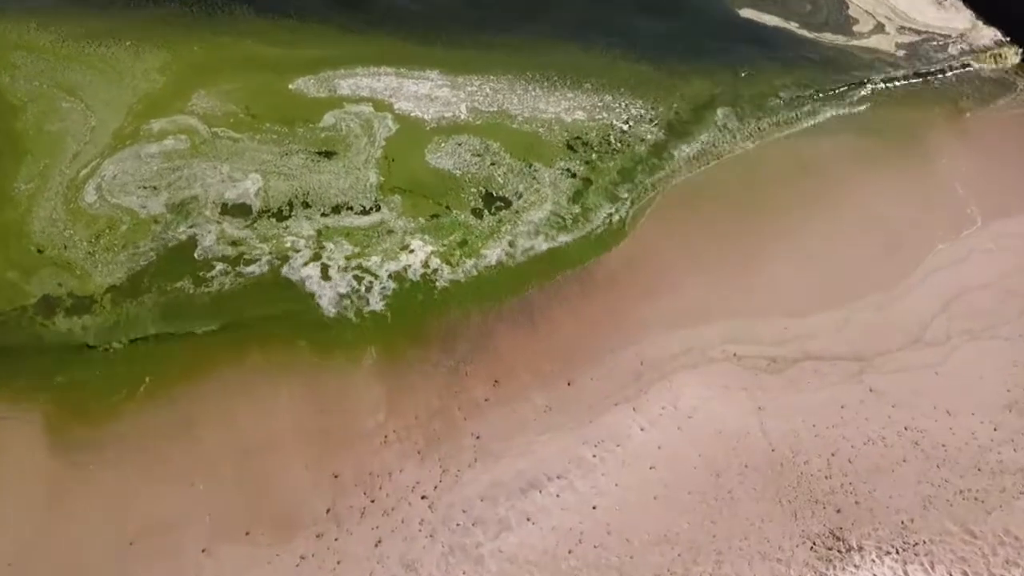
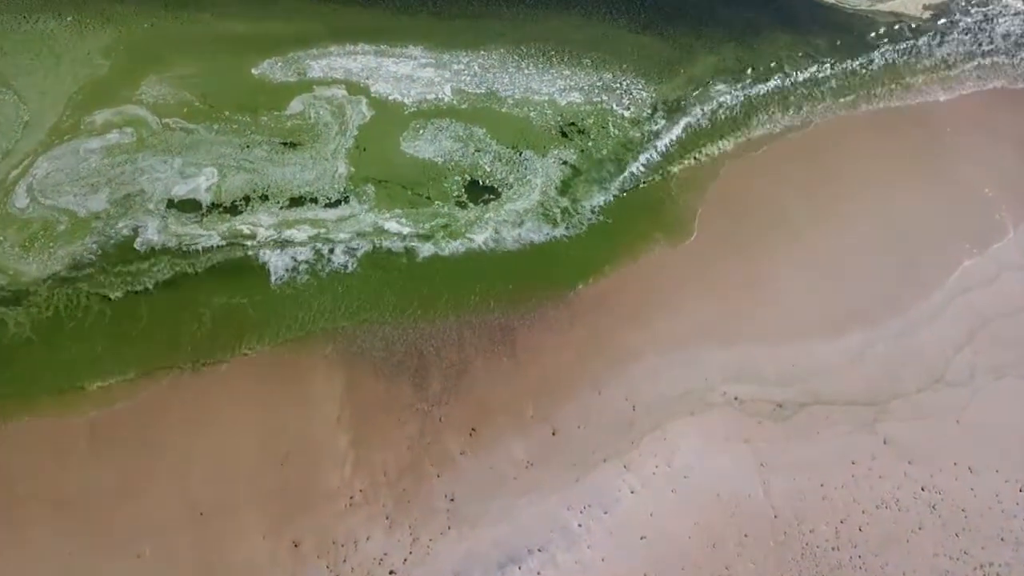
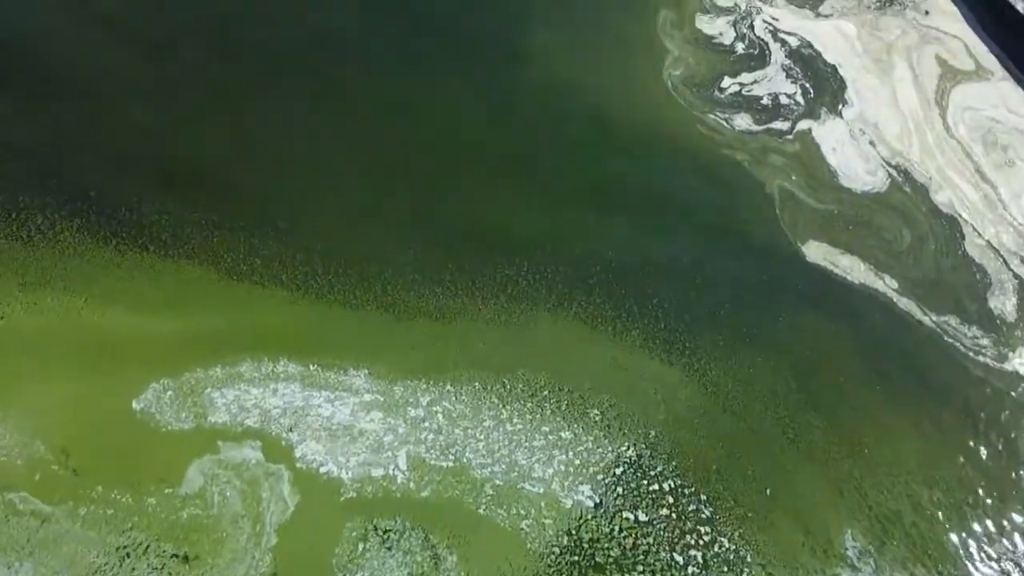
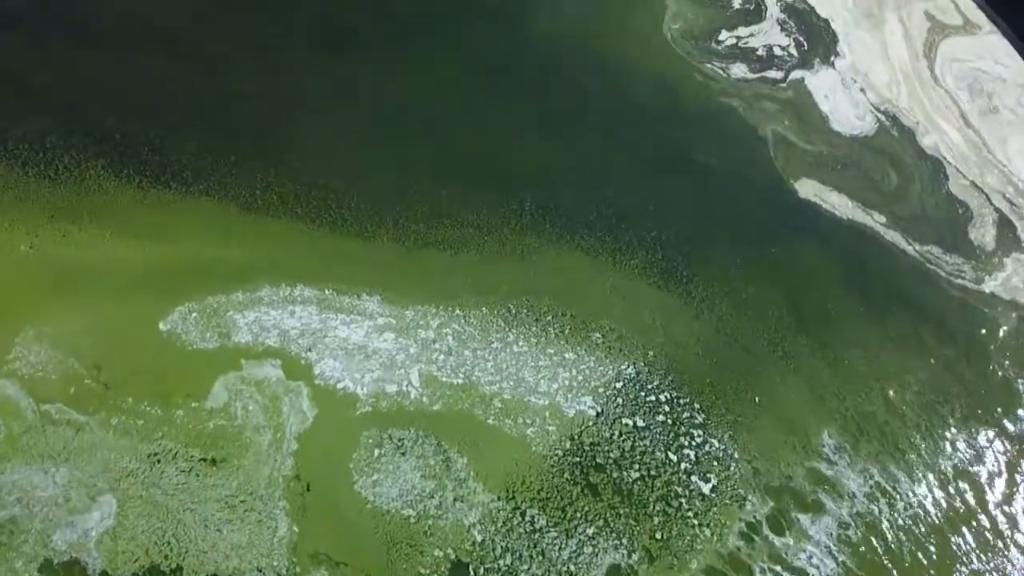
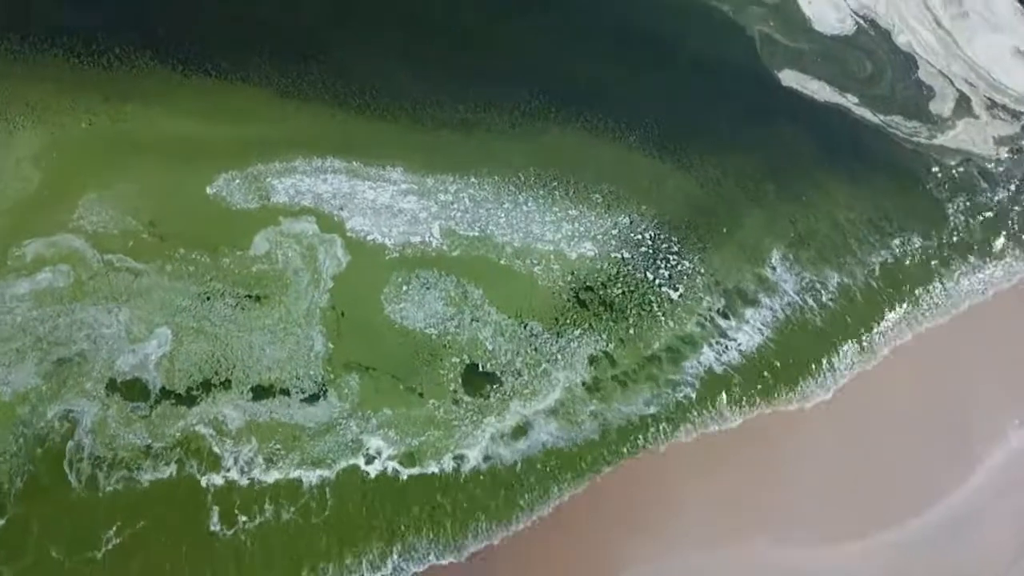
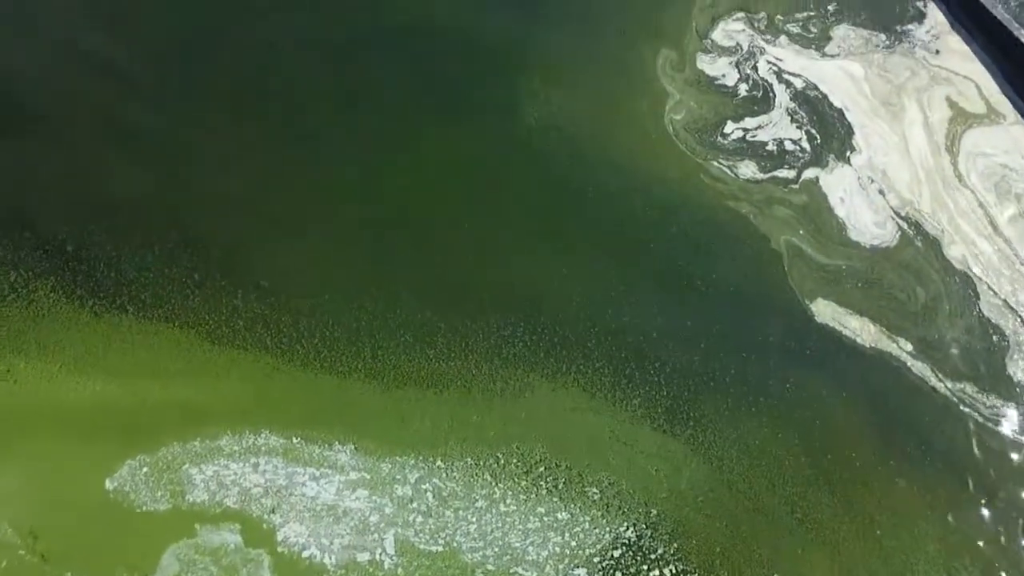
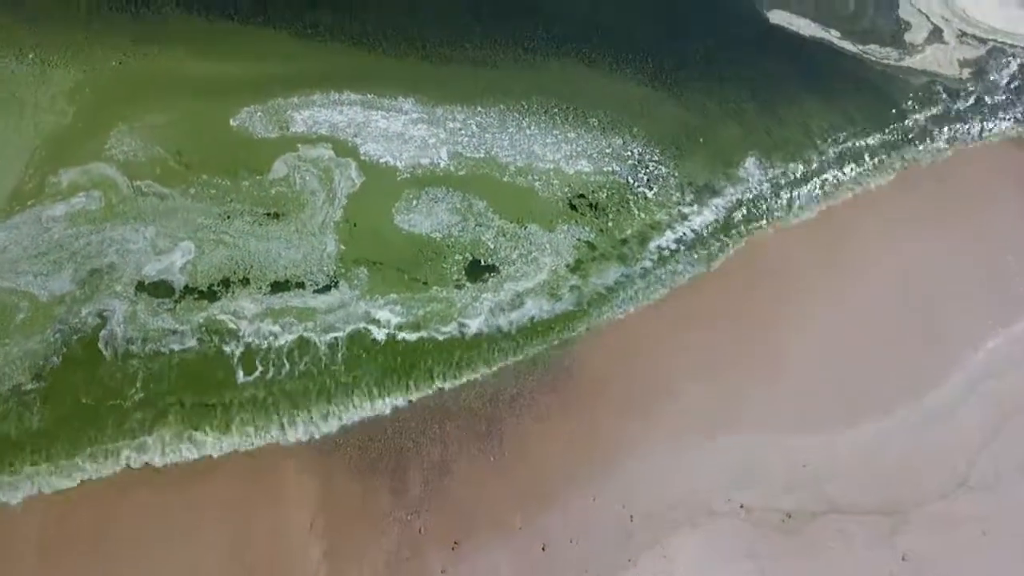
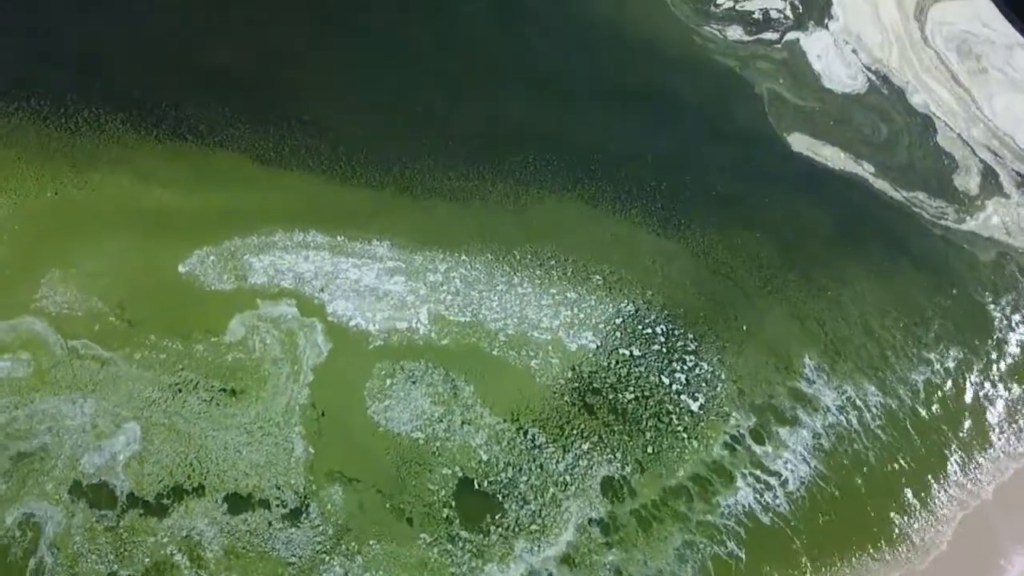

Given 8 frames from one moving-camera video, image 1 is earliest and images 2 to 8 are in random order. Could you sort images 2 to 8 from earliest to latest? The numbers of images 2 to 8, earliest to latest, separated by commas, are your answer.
2, 7, 5, 8, 4, 3, 6
